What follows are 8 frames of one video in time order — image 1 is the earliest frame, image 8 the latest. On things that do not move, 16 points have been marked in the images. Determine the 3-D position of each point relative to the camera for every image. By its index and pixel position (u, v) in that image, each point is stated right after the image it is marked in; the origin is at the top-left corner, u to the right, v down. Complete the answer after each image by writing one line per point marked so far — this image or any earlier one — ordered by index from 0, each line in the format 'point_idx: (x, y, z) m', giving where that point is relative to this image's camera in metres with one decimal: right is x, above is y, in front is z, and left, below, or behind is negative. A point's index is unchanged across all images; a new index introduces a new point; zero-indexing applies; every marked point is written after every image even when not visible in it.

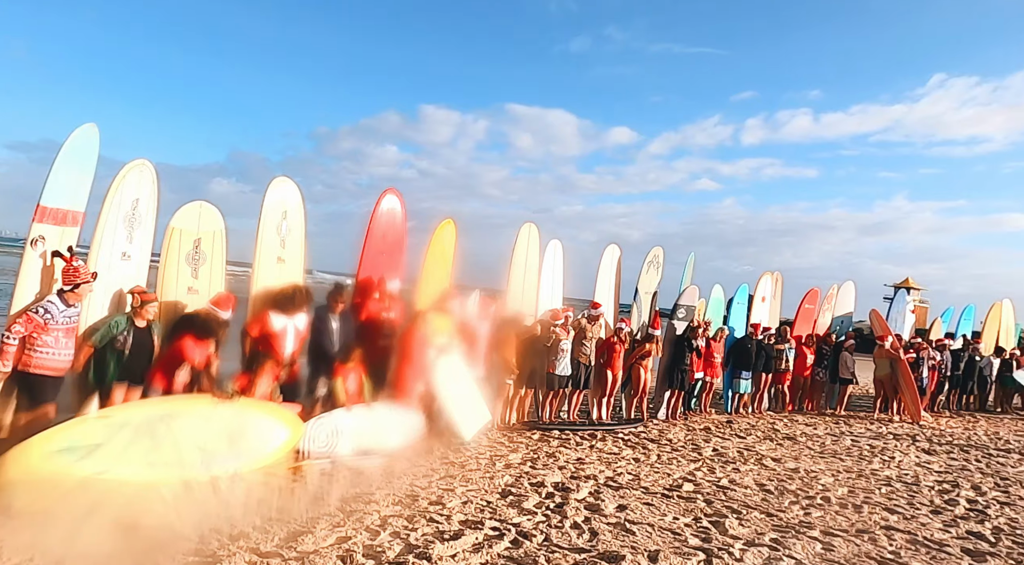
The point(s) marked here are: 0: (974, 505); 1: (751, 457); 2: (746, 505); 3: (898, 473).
0: (+3.3, -1.6, +5.0) m
1: (+2.1, -1.6, +6.2) m
2: (+1.5, -1.4, +4.4) m
3: (+3.4, -1.7, +6.1) m
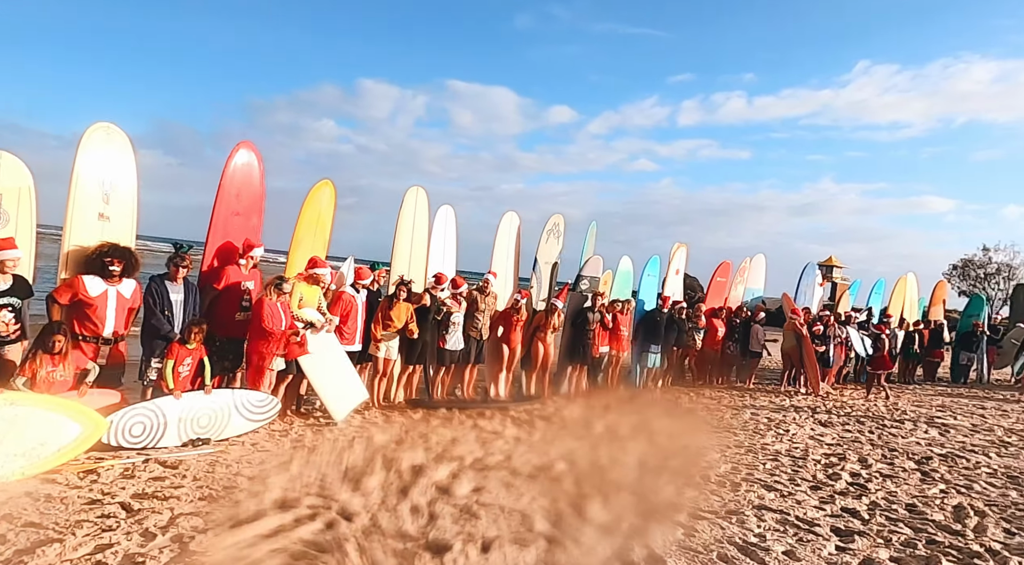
0: (+2.4, -1.4, +4.8) m
1: (+1.1, -1.3, +5.9) m
2: (+0.6, -1.2, +4.1) m
3: (+2.4, -1.4, +5.9) m
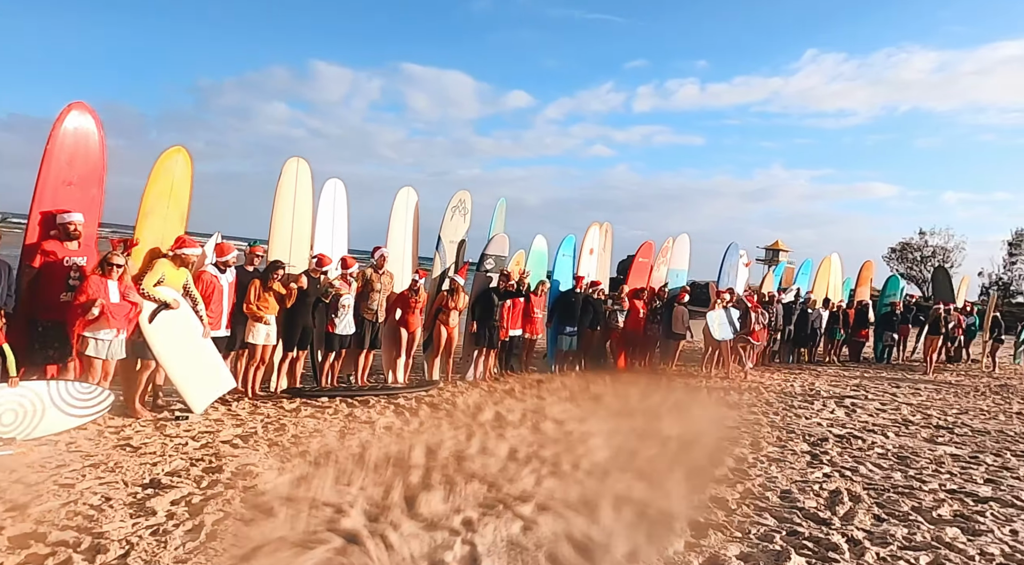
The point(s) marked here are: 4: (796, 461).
0: (+1.5, -1.2, +4.6) m
1: (+0.1, -1.1, +5.6) m
2: (-0.2, -1.0, +3.8) m
3: (+1.4, -1.2, +5.7) m
4: (+2.0, -1.3, +4.9) m
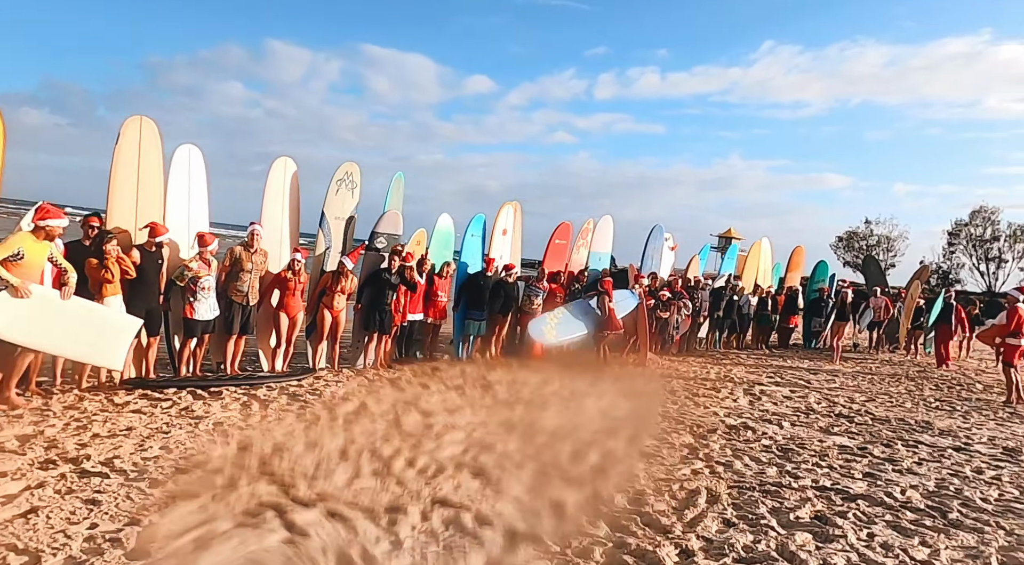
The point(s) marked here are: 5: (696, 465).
0: (+0.6, -1.1, +4.2) m
1: (-0.9, -1.0, +5.2) m
2: (-1.1, -0.9, +3.3) m
3: (+0.4, -1.1, +5.3) m
4: (+1.0, -1.1, +4.6) m
5: (+1.2, -1.1, +4.4) m
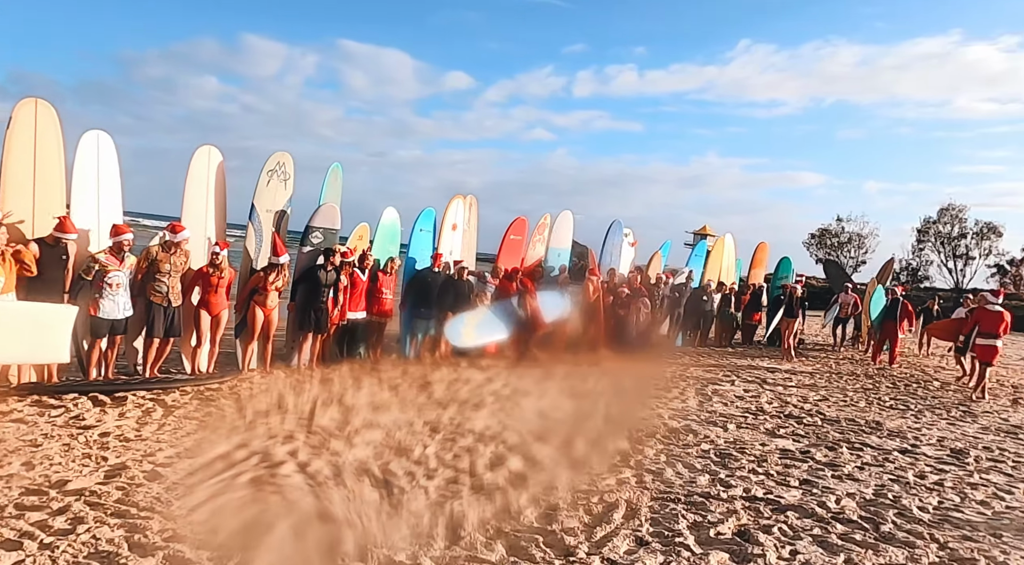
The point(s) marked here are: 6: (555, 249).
0: (+0.1, -1.1, +4.0) m
1: (-1.4, -0.9, +4.8) m
2: (-1.6, -0.9, +2.9) m
3: (-0.1, -1.0, +5.0) m
4: (+0.5, -1.1, +4.3) m
5: (+0.7, -1.1, +4.2) m
6: (+0.9, +0.6, +12.0) m
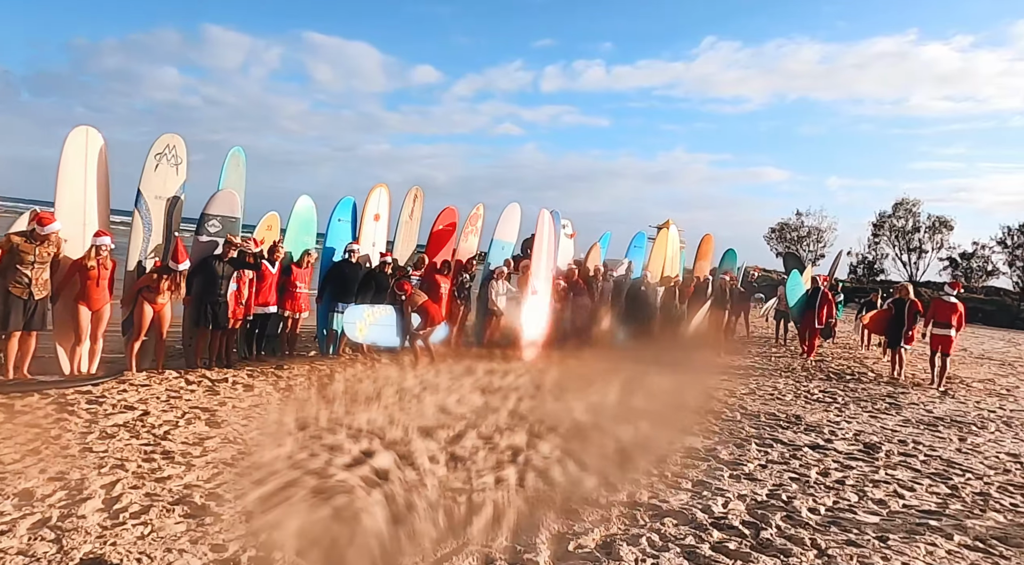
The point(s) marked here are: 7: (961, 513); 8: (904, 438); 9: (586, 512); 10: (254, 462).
0: (-0.6, -1.0, +3.6) m
1: (-2.1, -0.9, +4.4) m
2: (-2.2, -0.9, +2.5) m
3: (-0.9, -1.0, +4.7) m
4: (-0.2, -1.1, +4.0) m
5: (0.0, -1.1, +3.9) m
6: (-0.2, +0.7, +11.7) m
7: (+2.5, -1.3, +3.9) m
8: (+3.4, -1.4, +6.1) m
9: (+0.4, -1.1, +3.3) m
10: (-1.3, -1.0, +3.5) m
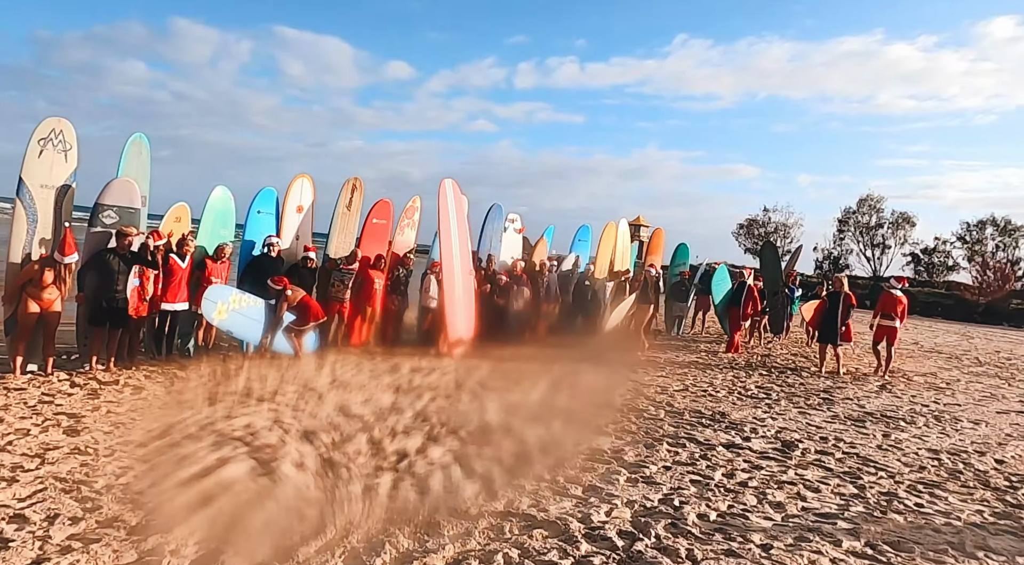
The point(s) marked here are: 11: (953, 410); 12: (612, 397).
0: (-1.3, -1.0, +3.3) m
1: (-2.8, -0.9, +4.1) m
2: (-2.8, -0.9, +2.2) m
3: (-1.6, -0.9, +4.4) m
4: (-0.8, -1.0, +3.7) m
5: (-0.7, -1.0, +3.6) m
6: (-1.2, +0.8, +11.4) m
7: (+1.9, -1.3, +3.7) m
8: (+2.7, -1.3, +6.0) m
9: (-0.3, -1.1, +3.1) m
10: (-1.9, -0.9, +3.2) m
11: (+5.4, -1.6, +8.5) m
12: (+1.0, -1.2, +7.1) m
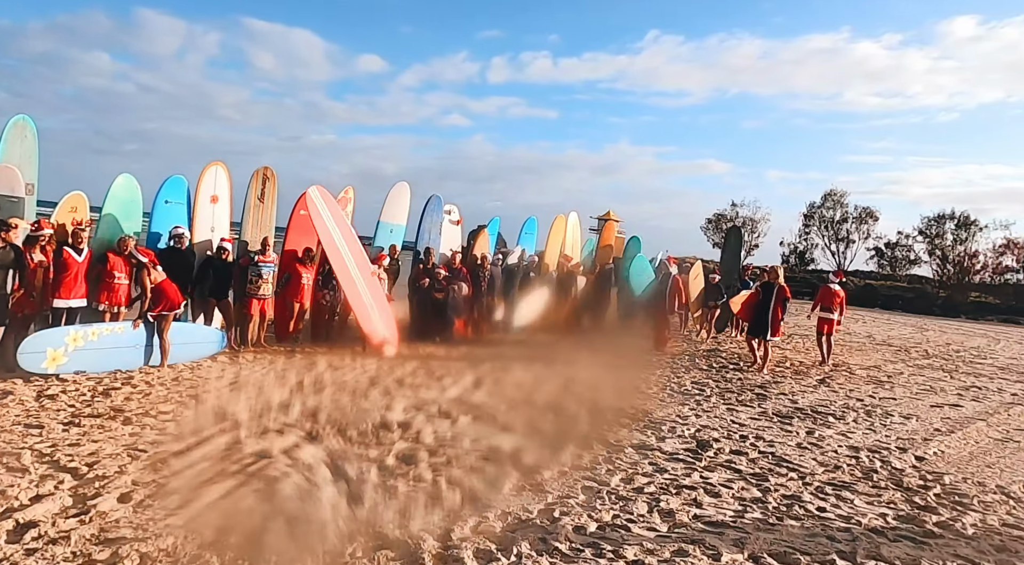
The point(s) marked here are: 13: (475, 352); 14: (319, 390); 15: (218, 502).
0: (-1.9, -1.0, +3.0) m
1: (-3.5, -0.8, +3.7) m
2: (-3.4, -0.9, +1.7) m
3: (-2.2, -0.9, +4.0) m
4: (-1.5, -1.0, +3.4) m
5: (-1.3, -1.0, +3.3) m
6: (-2.2, +0.9, +11.1) m
7: (+1.2, -1.2, +3.5) m
8: (+2.0, -1.2, +5.8) m
9: (-0.9, -1.0, +2.7) m
10: (-2.5, -0.9, +2.8) m
11: (+4.5, -1.5, +8.4) m
12: (+0.2, -1.1, +6.8) m
13: (-0.5, -1.0, +9.5) m
14: (-1.6, -0.9, +5.8) m
15: (-1.3, -1.0, +3.1) m
